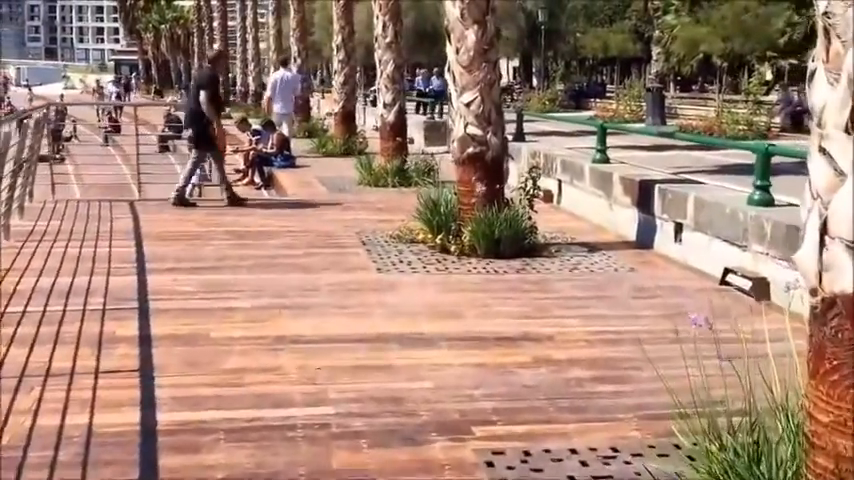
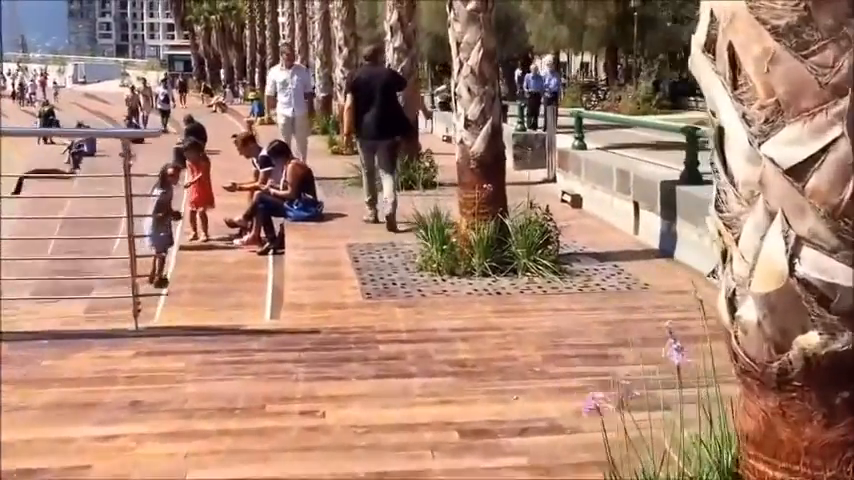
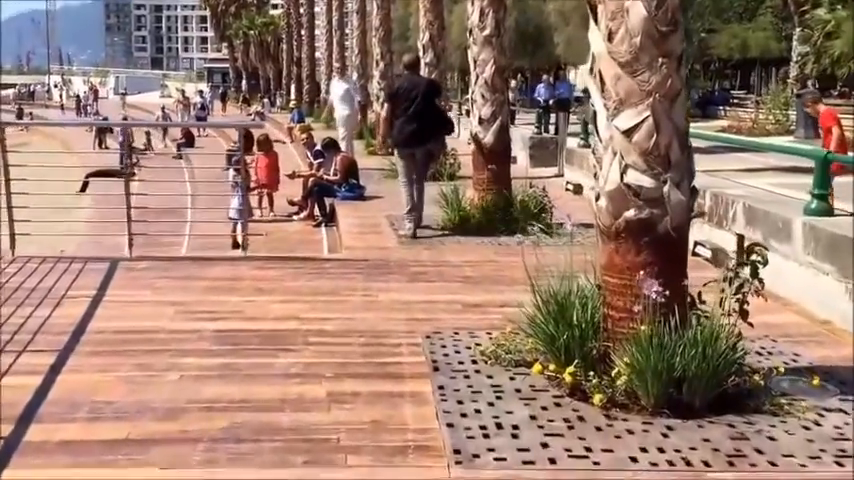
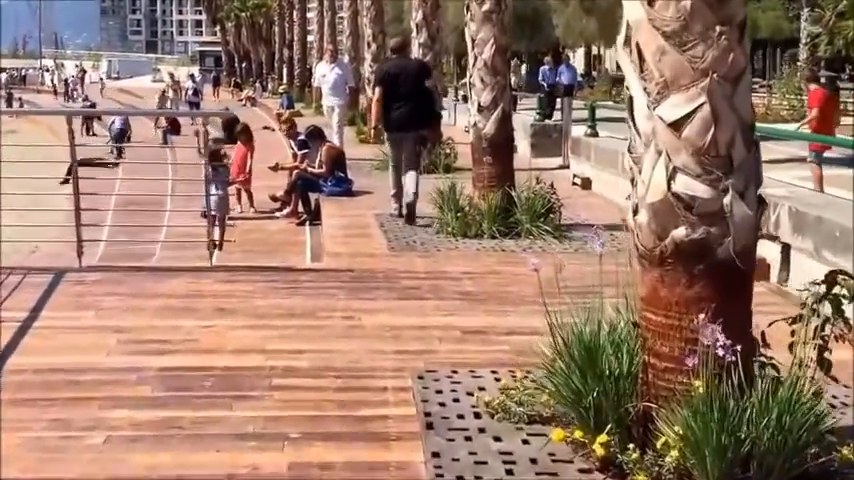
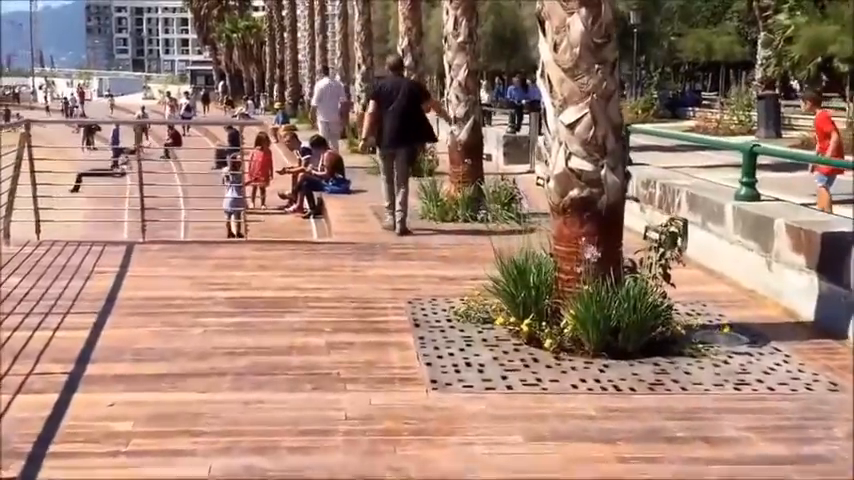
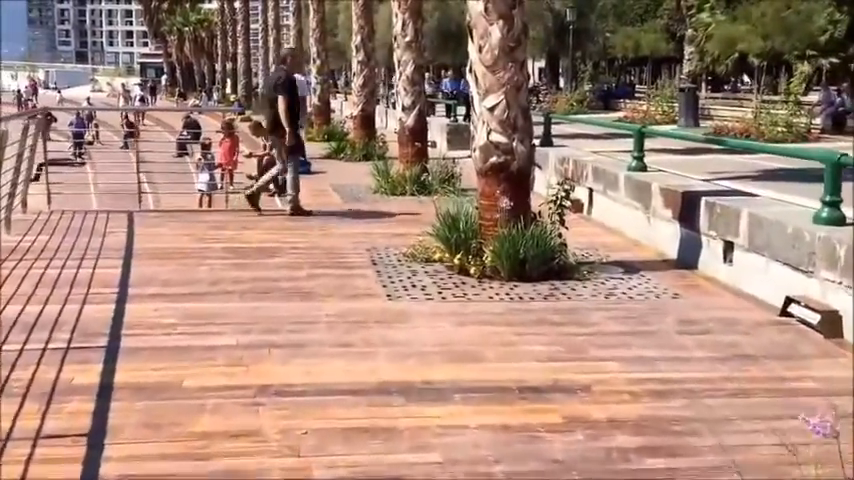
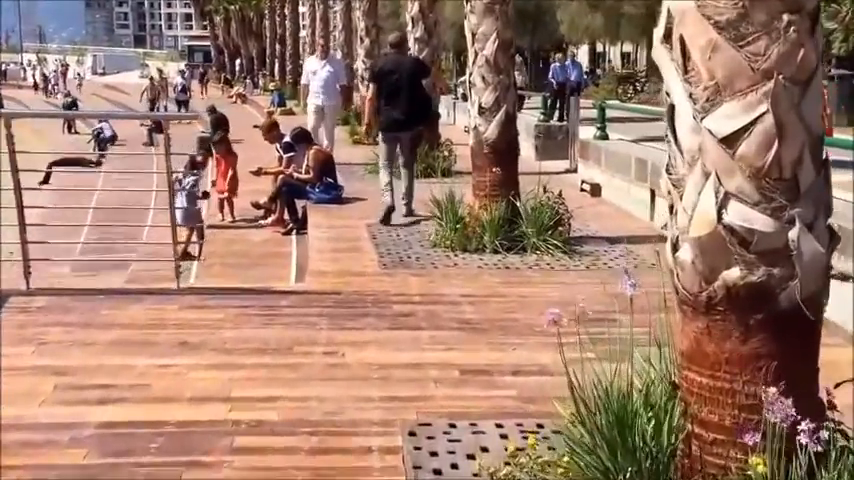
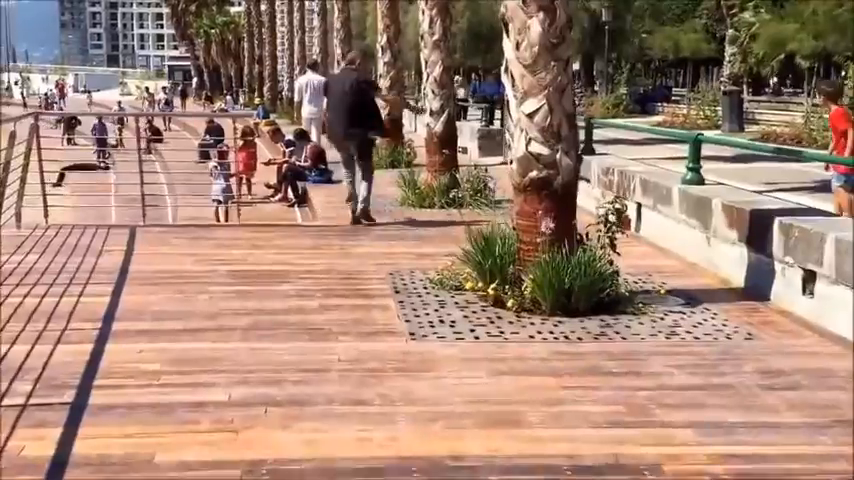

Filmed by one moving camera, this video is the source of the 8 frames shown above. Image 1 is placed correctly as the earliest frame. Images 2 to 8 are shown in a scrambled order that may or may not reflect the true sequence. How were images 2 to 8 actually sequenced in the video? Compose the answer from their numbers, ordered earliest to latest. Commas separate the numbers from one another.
6, 8, 5, 3, 4, 7, 2
